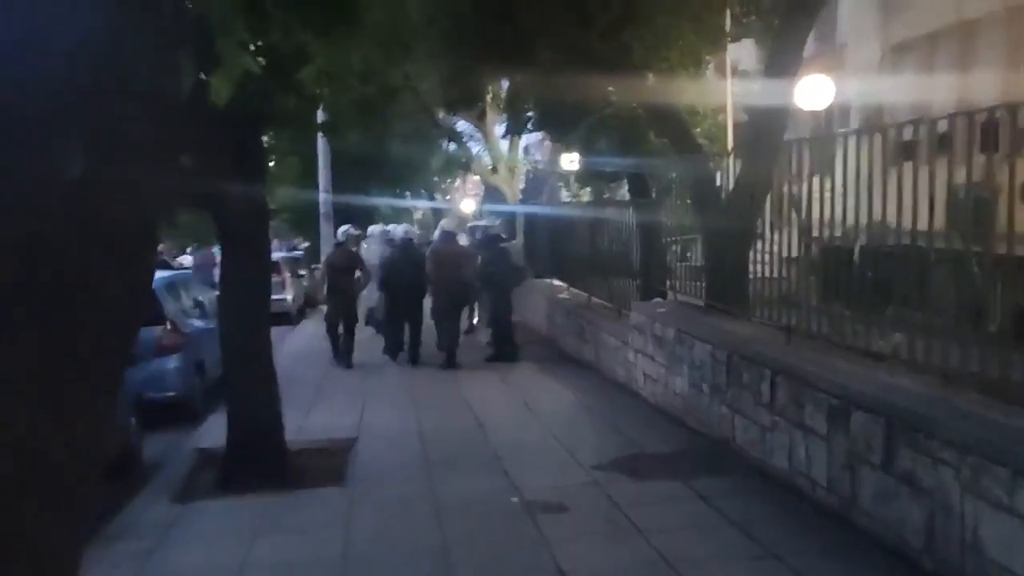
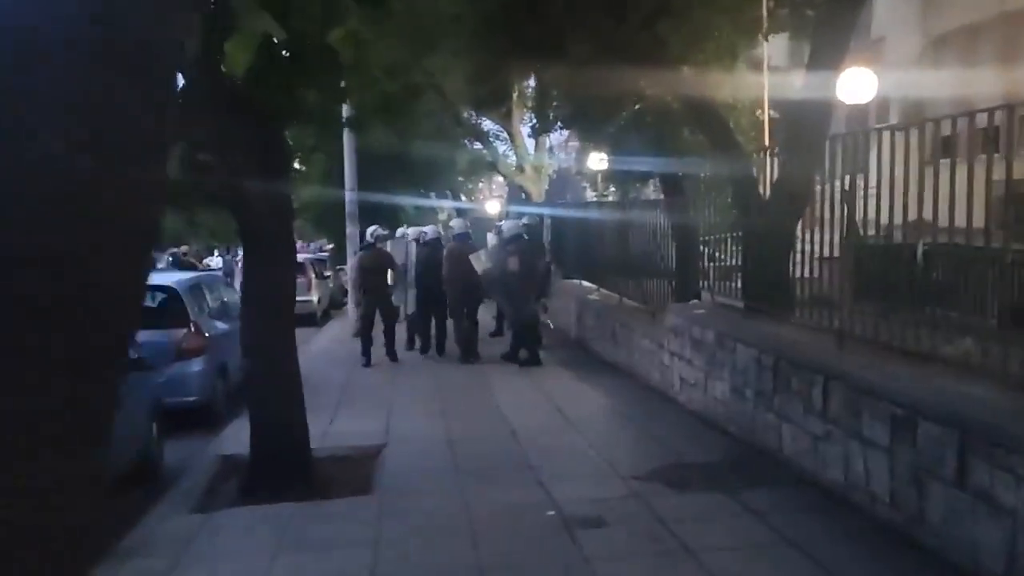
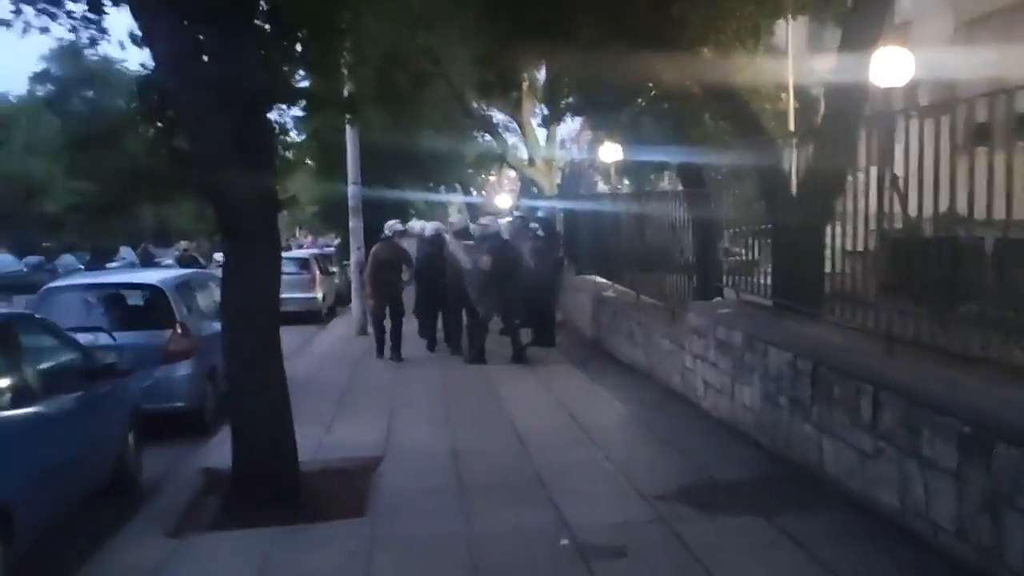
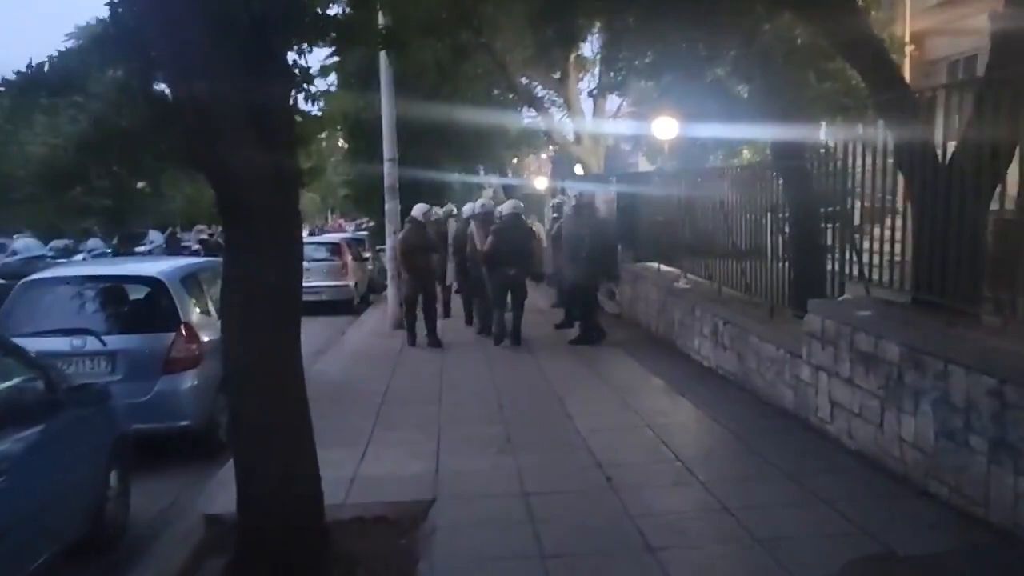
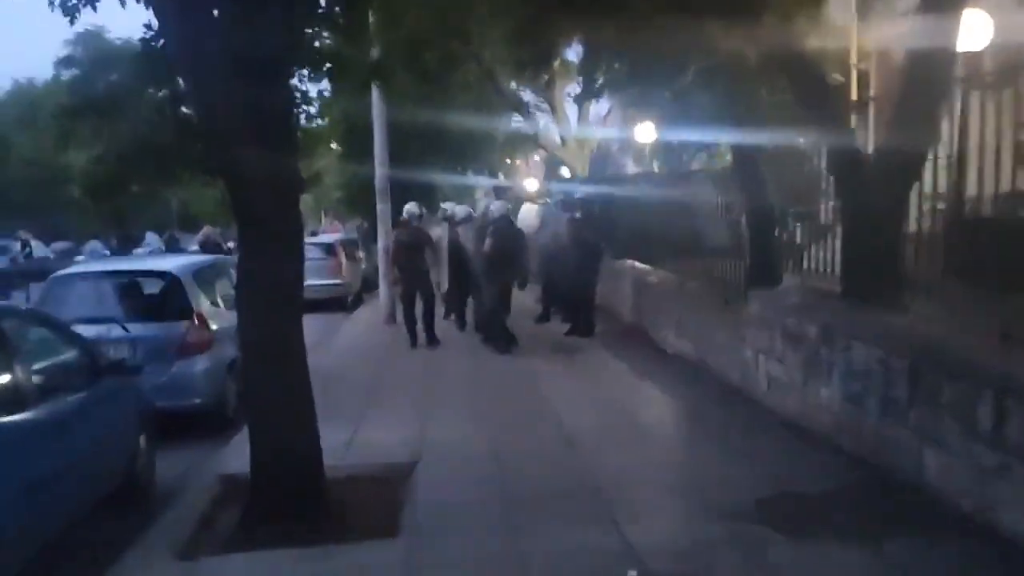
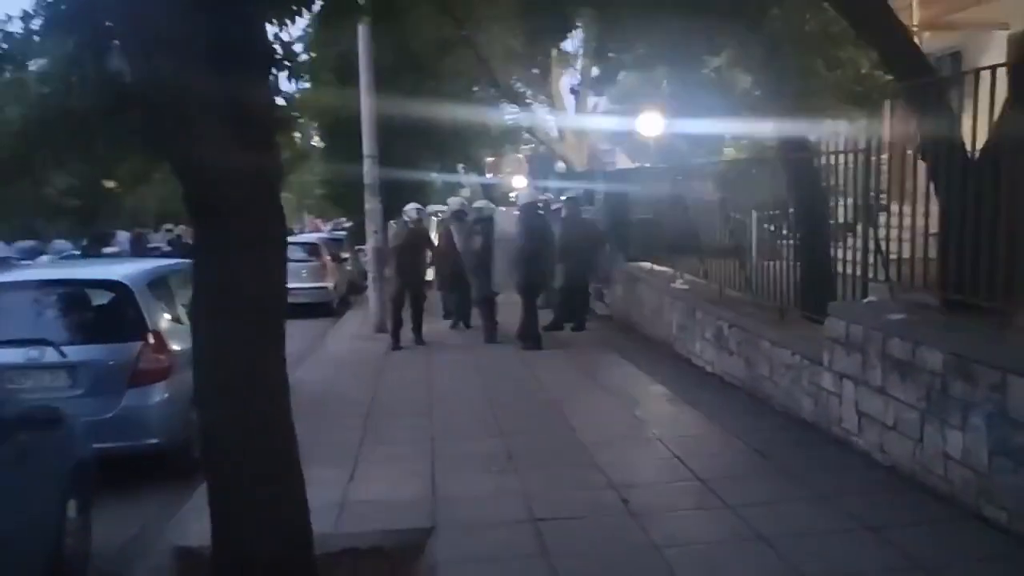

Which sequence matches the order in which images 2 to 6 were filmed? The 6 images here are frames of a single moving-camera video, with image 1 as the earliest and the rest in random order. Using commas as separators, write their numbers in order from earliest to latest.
2, 3, 5, 4, 6
